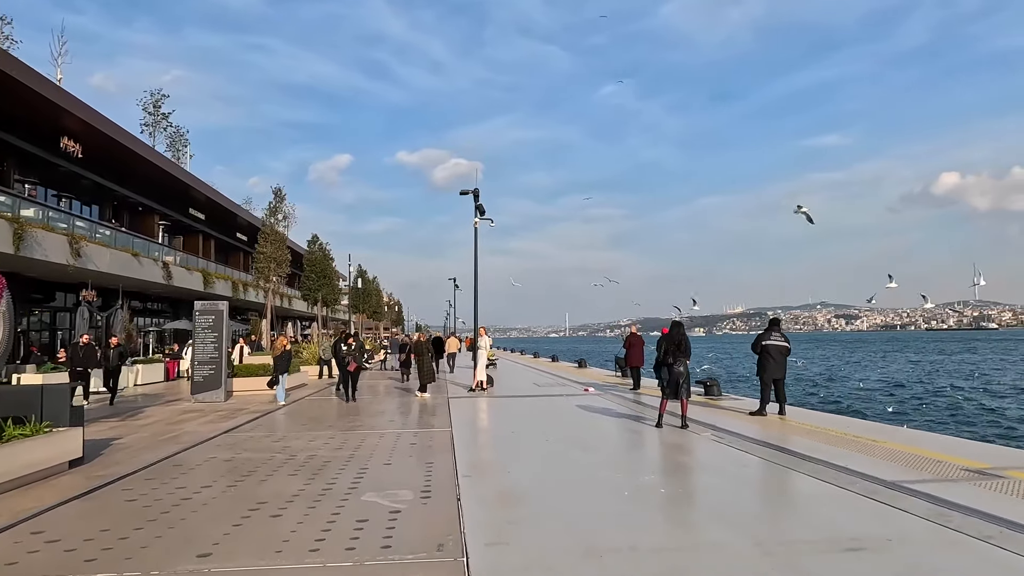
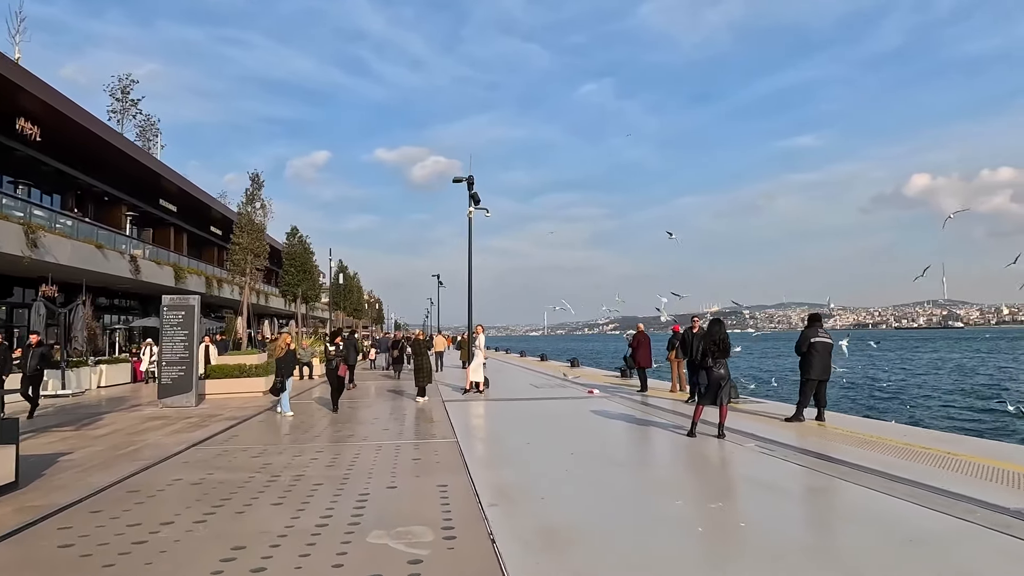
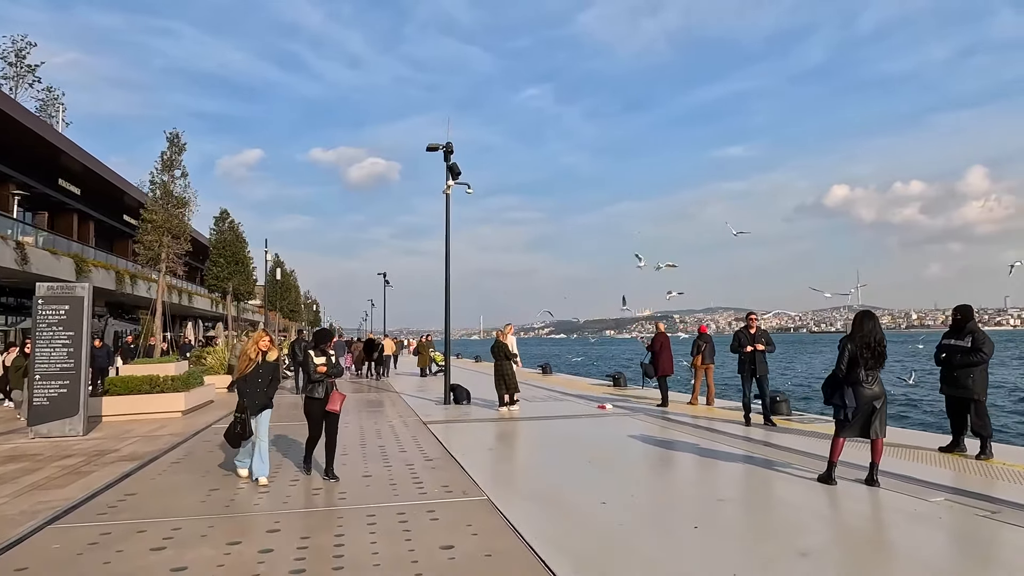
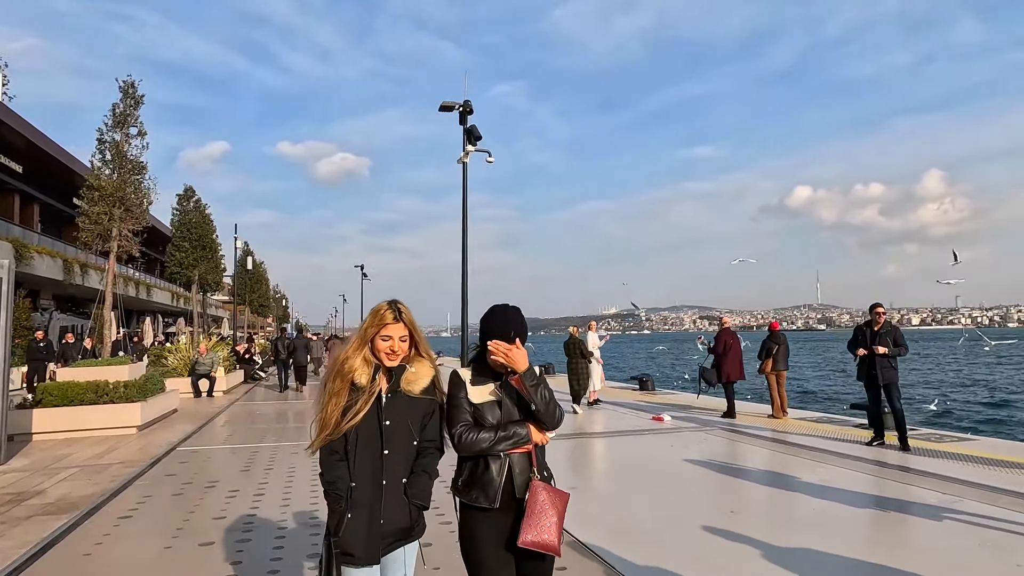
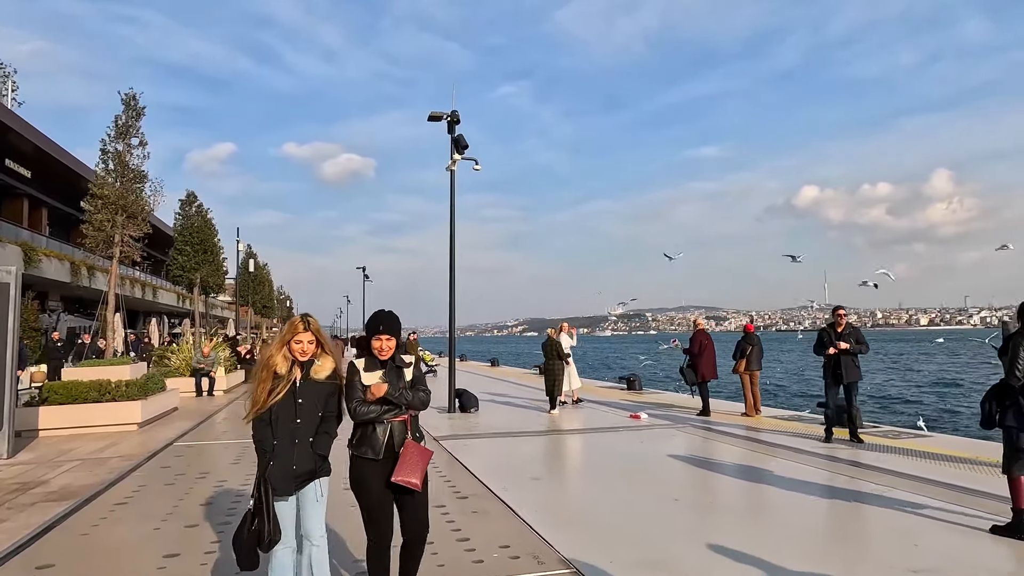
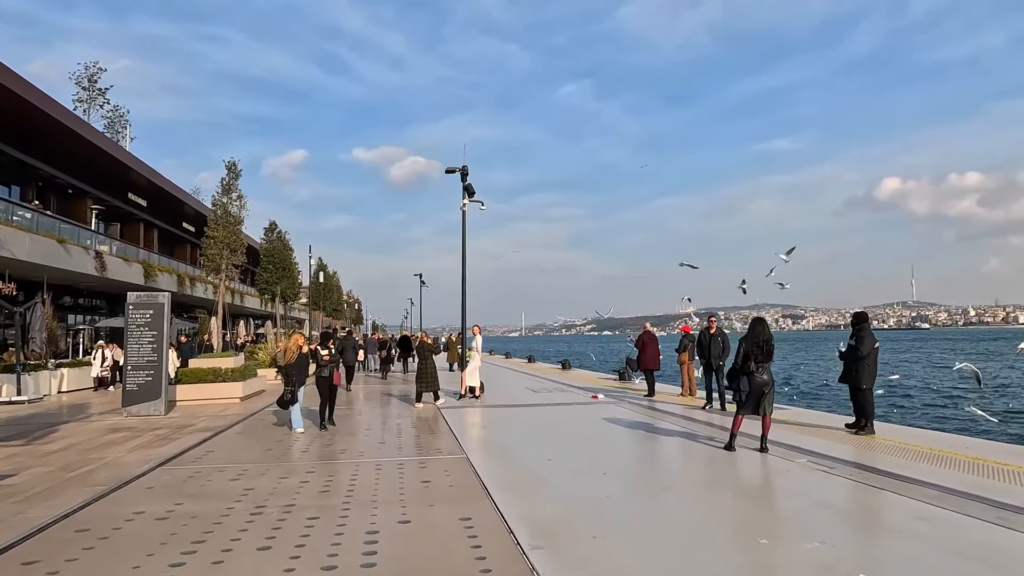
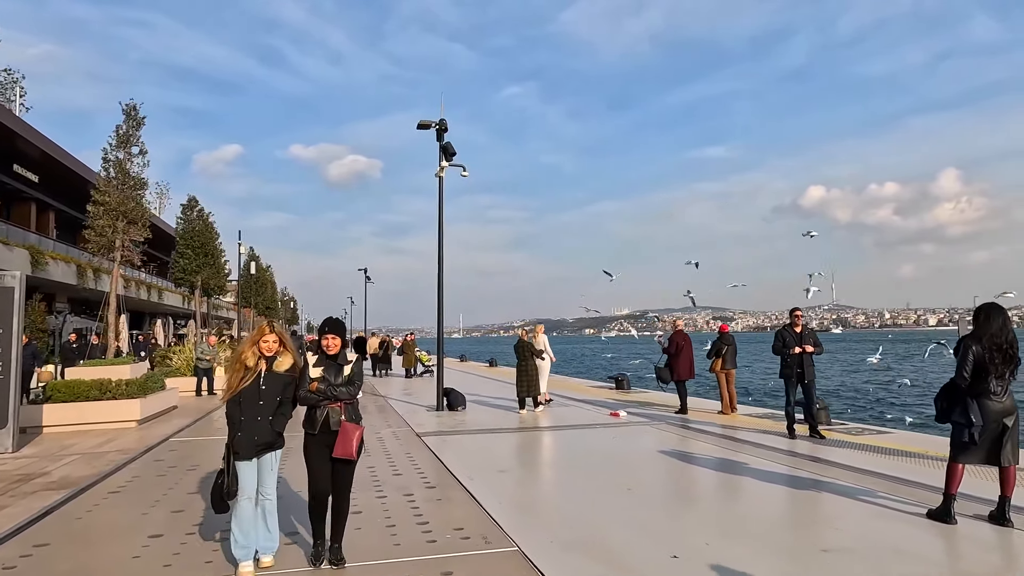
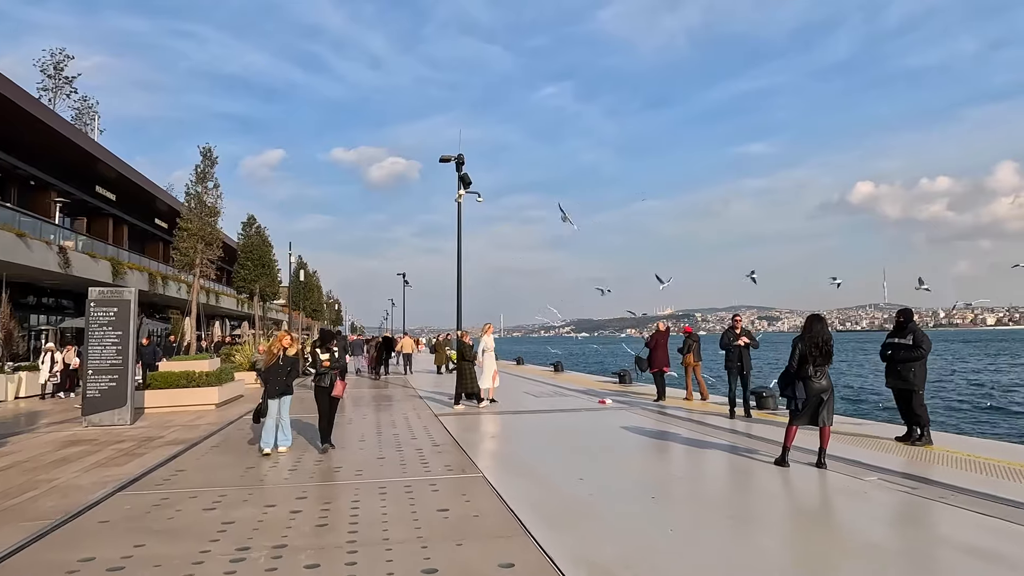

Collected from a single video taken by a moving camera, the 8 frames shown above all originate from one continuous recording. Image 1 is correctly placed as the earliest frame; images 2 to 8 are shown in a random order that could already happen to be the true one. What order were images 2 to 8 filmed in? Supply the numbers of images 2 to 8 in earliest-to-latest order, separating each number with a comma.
2, 6, 8, 3, 7, 5, 4
